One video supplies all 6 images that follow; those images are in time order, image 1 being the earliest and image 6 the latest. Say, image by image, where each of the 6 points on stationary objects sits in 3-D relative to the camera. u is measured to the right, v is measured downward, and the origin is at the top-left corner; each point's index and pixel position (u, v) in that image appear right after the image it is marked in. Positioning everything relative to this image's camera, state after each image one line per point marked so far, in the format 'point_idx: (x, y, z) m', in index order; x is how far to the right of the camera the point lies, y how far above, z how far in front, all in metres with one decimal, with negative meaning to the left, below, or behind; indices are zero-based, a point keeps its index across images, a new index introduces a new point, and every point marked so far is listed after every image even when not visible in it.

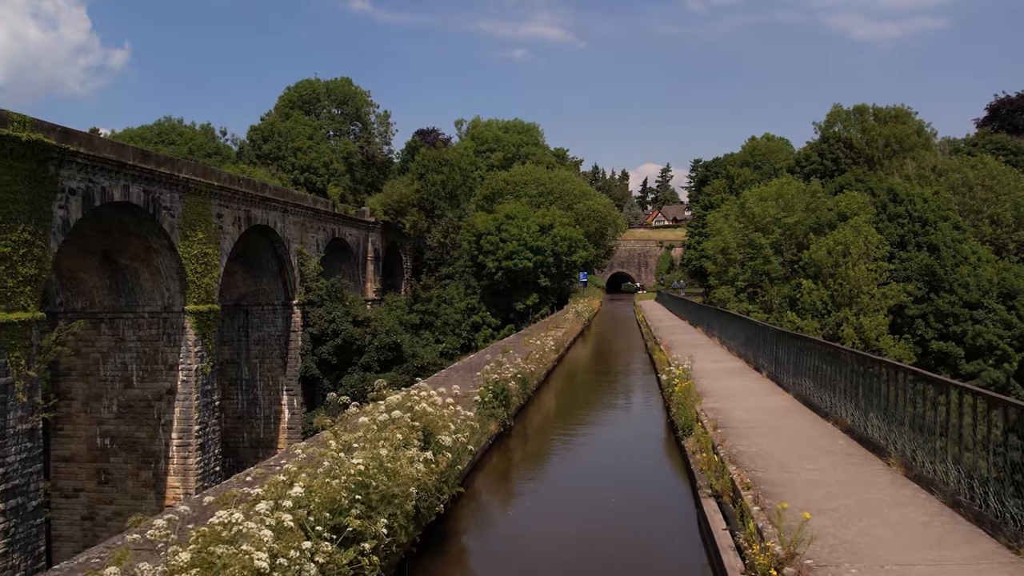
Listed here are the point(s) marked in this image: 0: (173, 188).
0: (-7.7, +2.3, +16.1) m
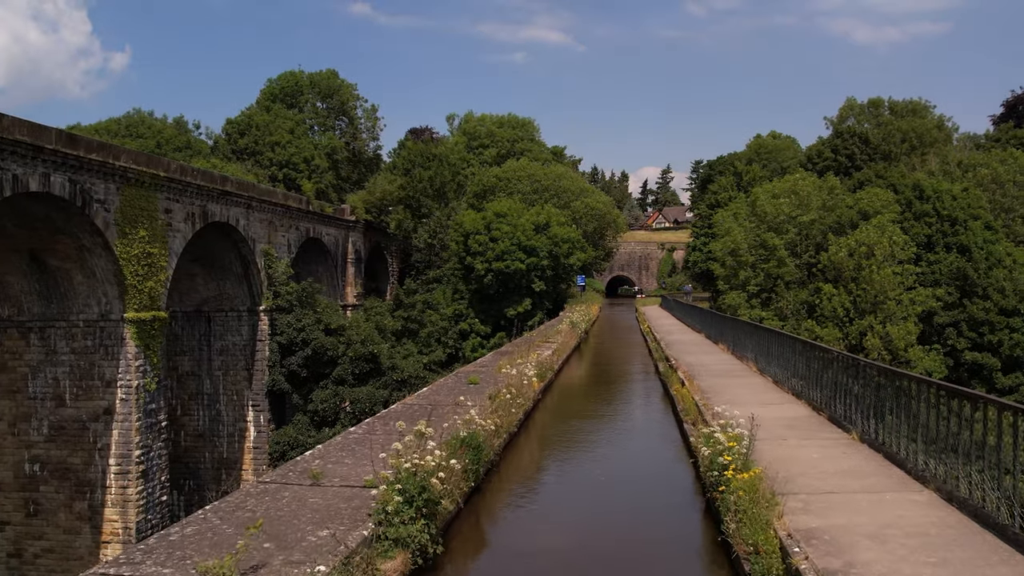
0: (-7.9, +2.2, +14.0) m
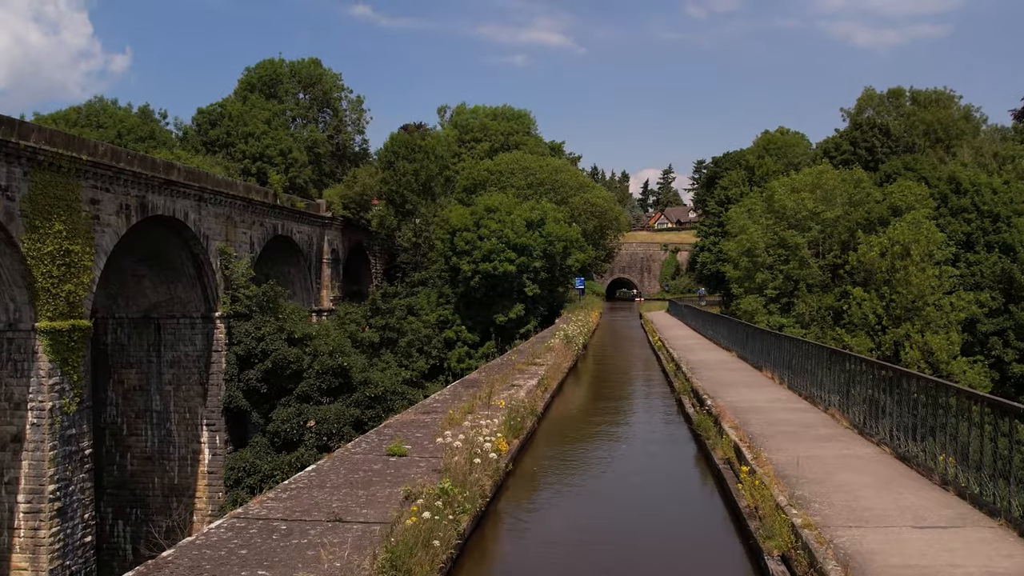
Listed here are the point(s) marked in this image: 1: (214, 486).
0: (-8.2, +2.1, +11.7) m
1: (-7.3, -4.9, +17.4) m
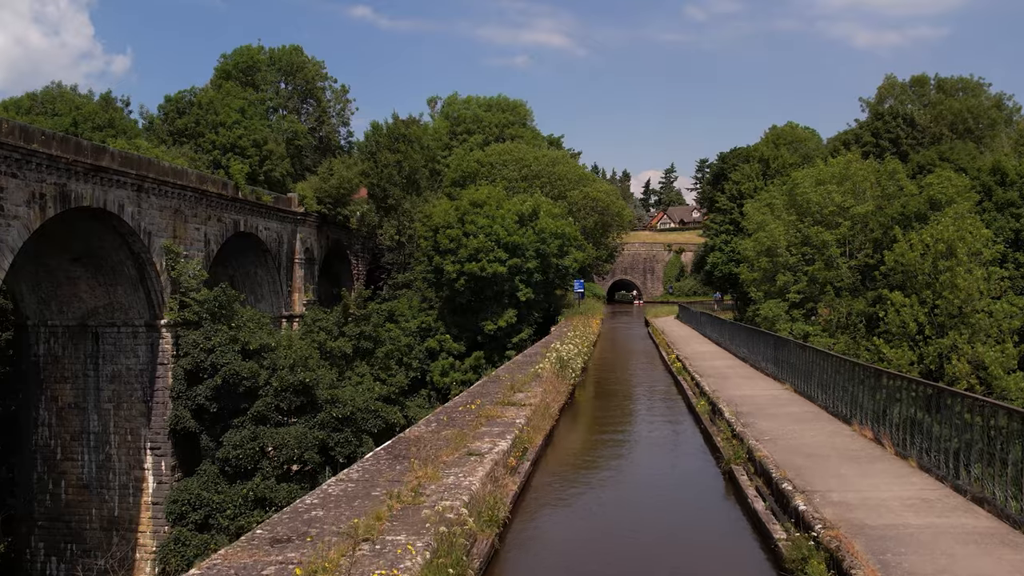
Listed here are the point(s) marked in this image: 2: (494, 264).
0: (-8.5, +2.0, +9.5) m
1: (-7.5, -4.9, +15.2) m
2: (-0.5, +0.7, +19.2) m
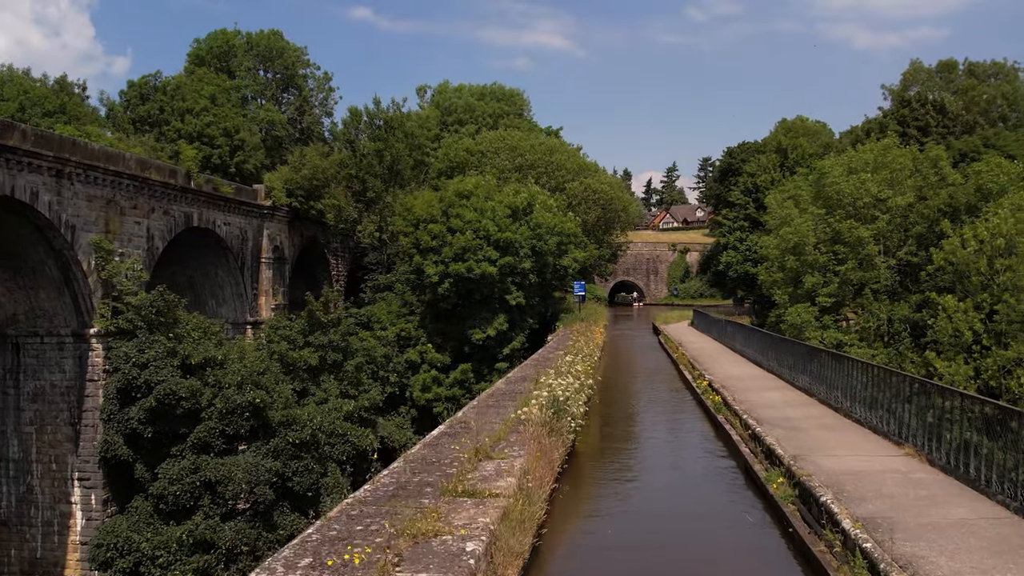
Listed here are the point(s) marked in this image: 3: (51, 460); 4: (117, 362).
0: (-8.6, +2.0, +7.2) m
1: (-7.7, -5.0, +12.9) m
2: (-0.7, +0.6, +17.0) m
3: (-8.6, -3.2, +13.3) m
4: (-7.1, -1.3, +13.0) m
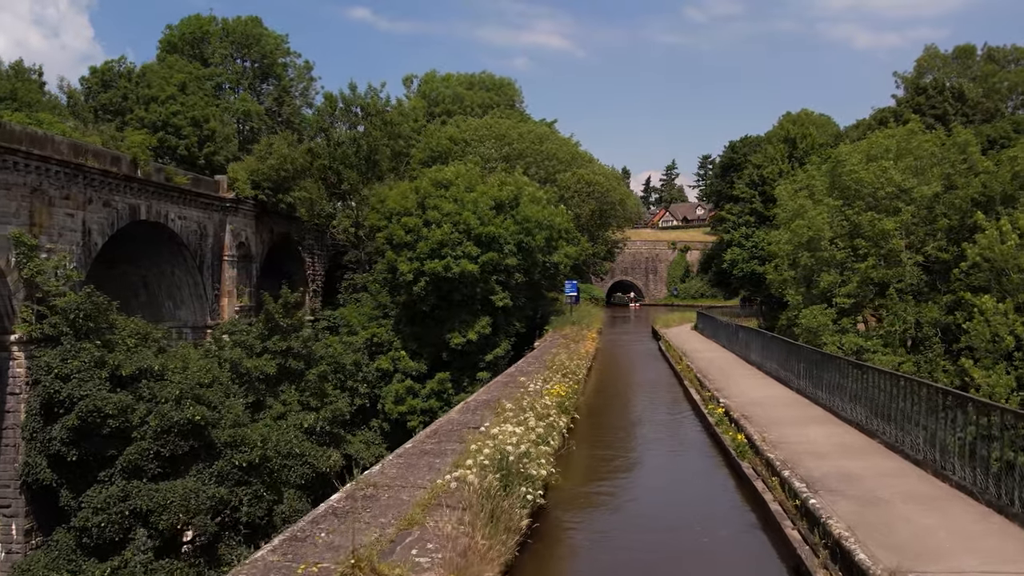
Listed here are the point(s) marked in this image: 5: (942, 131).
0: (-9.0, +2.0, +5.6) m
1: (-8.1, -5.0, +11.3) m
2: (-1.0, +0.6, +15.4) m
3: (-8.9, -3.2, +11.7) m
4: (-7.5, -1.3, +11.4) m
5: (+10.2, +3.6, +16.8) m
